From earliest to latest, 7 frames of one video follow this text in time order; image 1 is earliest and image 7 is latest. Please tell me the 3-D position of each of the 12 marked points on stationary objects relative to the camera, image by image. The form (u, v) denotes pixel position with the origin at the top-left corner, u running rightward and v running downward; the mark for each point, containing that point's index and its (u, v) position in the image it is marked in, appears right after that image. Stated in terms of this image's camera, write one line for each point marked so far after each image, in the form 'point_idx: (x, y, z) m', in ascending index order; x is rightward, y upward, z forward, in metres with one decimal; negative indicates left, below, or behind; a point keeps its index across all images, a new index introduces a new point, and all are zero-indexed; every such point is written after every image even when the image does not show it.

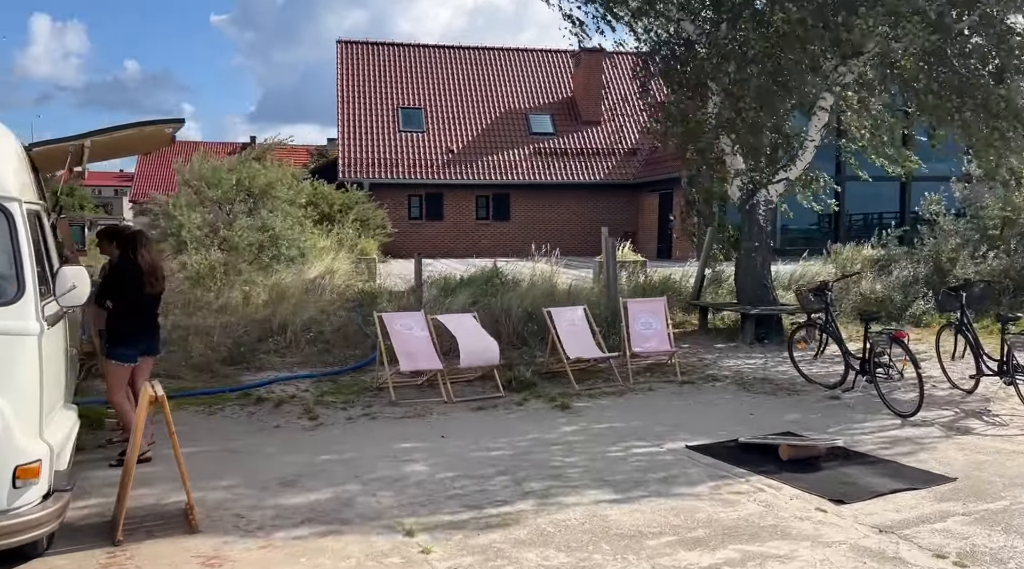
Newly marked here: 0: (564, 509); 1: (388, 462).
0: (+0.3, -1.4, +5.0) m
1: (-1.0, -1.3, +6.2) m
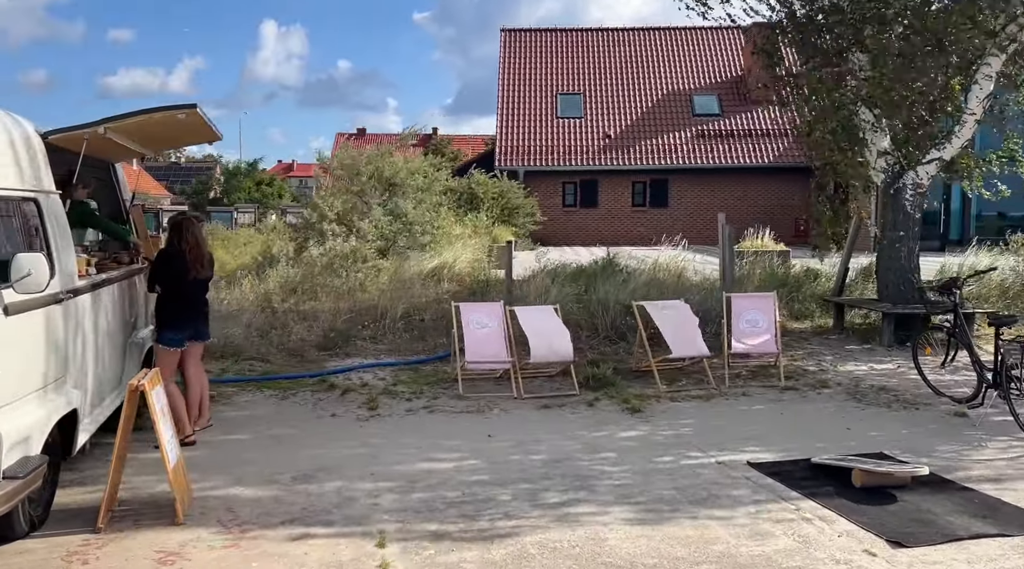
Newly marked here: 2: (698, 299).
0: (+0.3, -1.4, +4.5) m
1: (-0.7, -1.3, +6.0) m
2: (+2.5, -0.2, +10.9) m
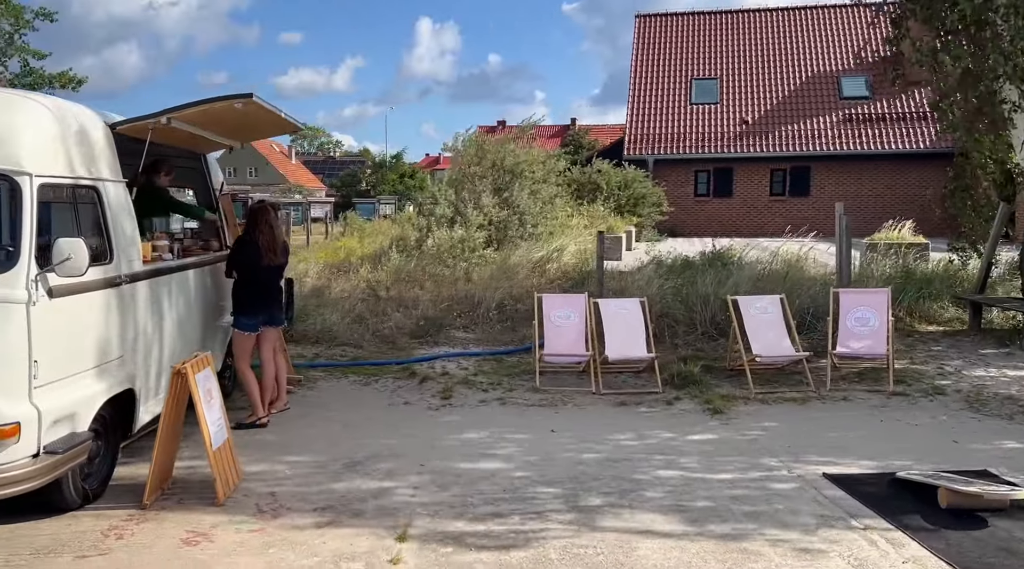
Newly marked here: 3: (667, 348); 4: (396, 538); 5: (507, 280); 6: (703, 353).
0: (+0.4, -1.3, +4.3) m
1: (-0.3, -1.2, +5.9) m
2: (+3.7, -0.1, +10.2) m
3: (+1.8, -0.7, +9.3) m
4: (-0.6, -1.3, +4.2) m
5: (-0.1, +0.1, +13.1) m
6: (+2.2, -0.8, +9.2) m
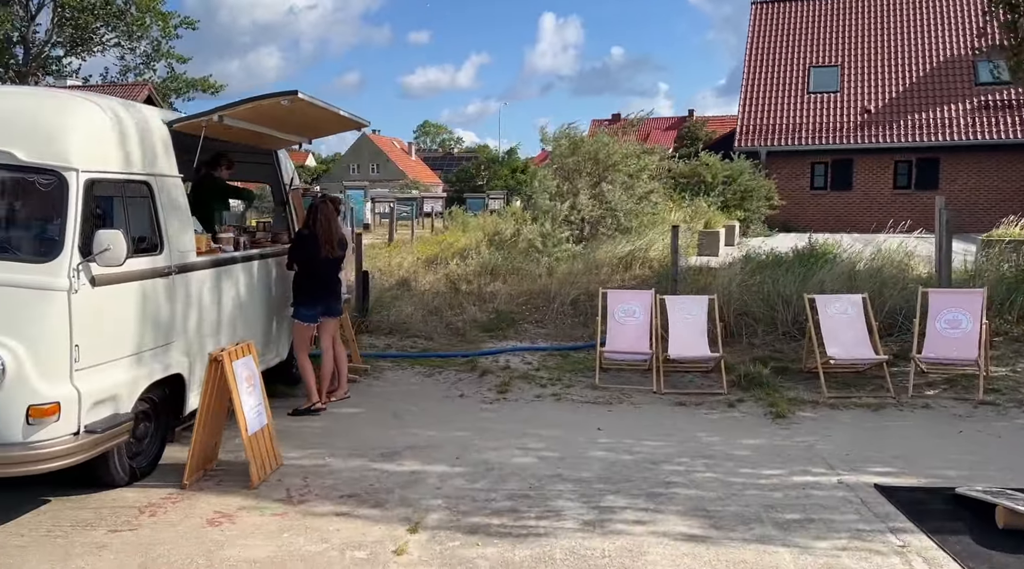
0: (+0.5, -1.3, +4.2) m
1: (0.0, -1.1, +5.8) m
2: (+4.5, -0.1, +9.5) m
3: (+2.5, -0.7, +9.0) m
4: (-0.5, -1.3, +4.2) m
5: (+1.2, +0.2, +12.9) m
6: (+2.9, -0.7, +8.8) m
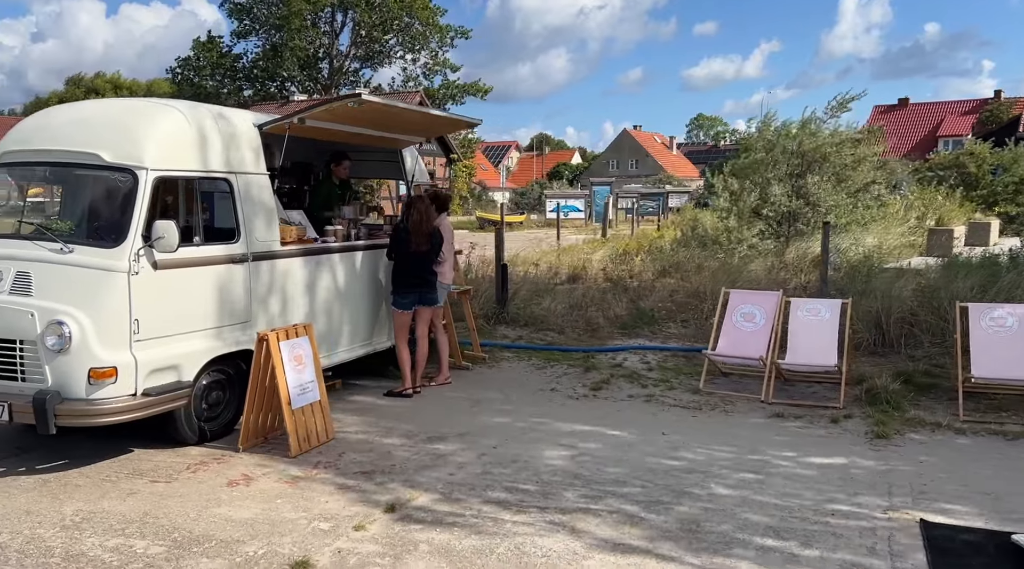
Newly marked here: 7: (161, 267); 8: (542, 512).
0: (+0.3, -1.3, +4.1) m
1: (+0.3, -1.1, +5.8) m
2: (+5.8, -0.2, +7.9) m
3: (+3.7, -0.7, +8.0) m
4: (-0.7, -1.2, +4.4) m
5: (+3.7, +0.2, +12.1) m
6: (+4.0, -0.8, +7.7) m
7: (-2.2, +0.1, +5.1) m
8: (+0.2, -1.2, +4.4) m
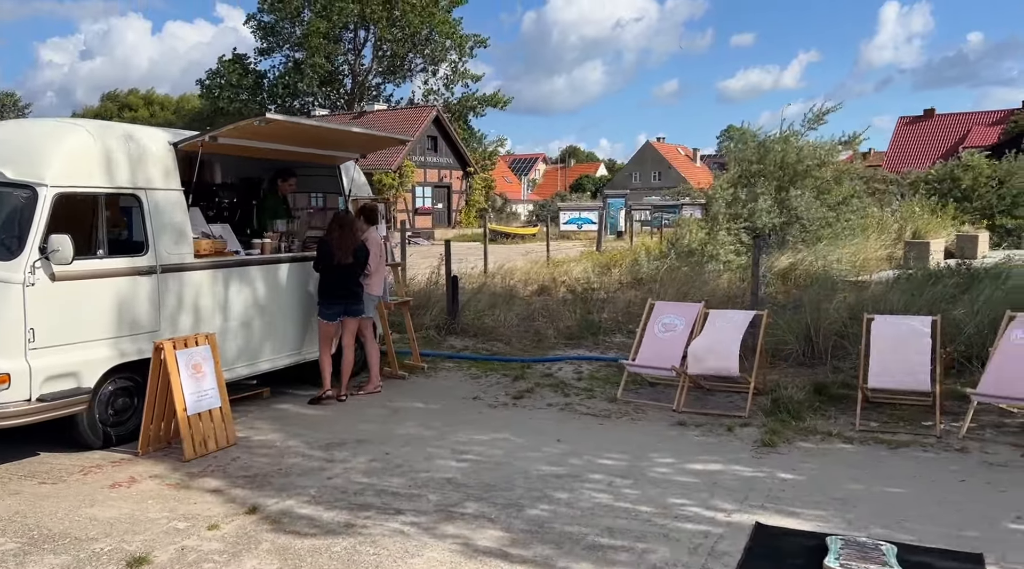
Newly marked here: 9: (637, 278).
0: (-0.6, -1.3, +4.2) m
1: (-0.5, -1.2, +6.0) m
2: (+5.1, -0.3, +7.9) m
3: (+3.0, -0.8, +8.0) m
4: (-1.5, -1.3, +4.6) m
5: (+3.2, 0.0, +12.2) m
6: (+3.3, -0.9, +7.8) m
7: (-3.0, 0.0, +5.4) m
8: (-0.6, -1.3, +4.6) m
9: (+2.0, +0.1, +14.2) m
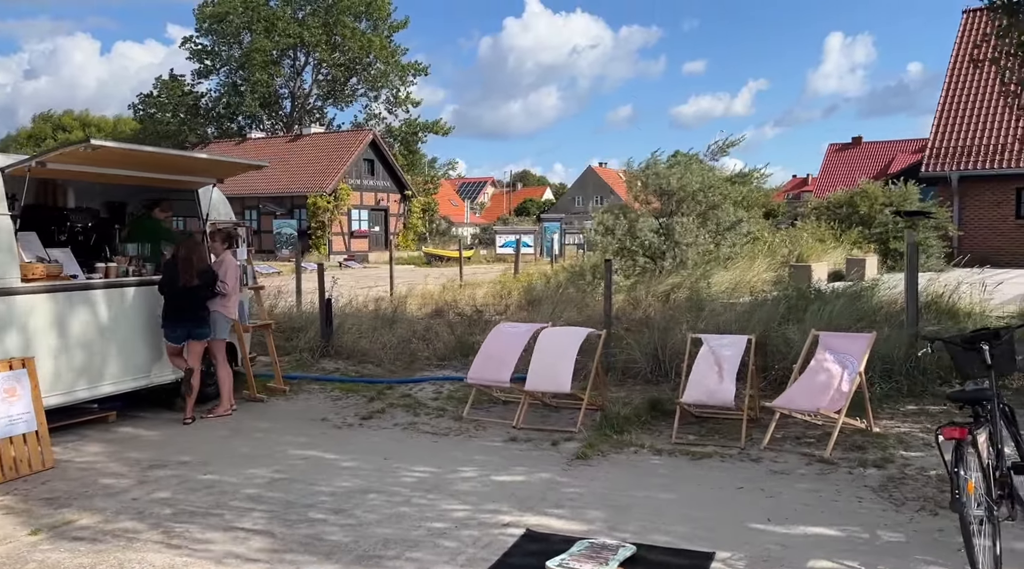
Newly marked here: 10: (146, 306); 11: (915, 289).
0: (-1.8, -1.4, +4.3) m
1: (-1.8, -1.3, +6.0) m
2: (+3.7, -0.5, +8.3) m
3: (+1.5, -1.0, +8.3) m
4: (-2.7, -1.4, +4.6) m
5: (+1.4, -0.3, +12.5) m
6: (+1.9, -1.1, +8.1) m
7: (-4.3, -0.1, +5.3) m
8: (-1.9, -1.4, +4.7) m
9: (+0.2, -0.3, +14.4) m
10: (-3.4, -0.2, +7.7) m
11: (+4.4, 0.0, +8.4) m
